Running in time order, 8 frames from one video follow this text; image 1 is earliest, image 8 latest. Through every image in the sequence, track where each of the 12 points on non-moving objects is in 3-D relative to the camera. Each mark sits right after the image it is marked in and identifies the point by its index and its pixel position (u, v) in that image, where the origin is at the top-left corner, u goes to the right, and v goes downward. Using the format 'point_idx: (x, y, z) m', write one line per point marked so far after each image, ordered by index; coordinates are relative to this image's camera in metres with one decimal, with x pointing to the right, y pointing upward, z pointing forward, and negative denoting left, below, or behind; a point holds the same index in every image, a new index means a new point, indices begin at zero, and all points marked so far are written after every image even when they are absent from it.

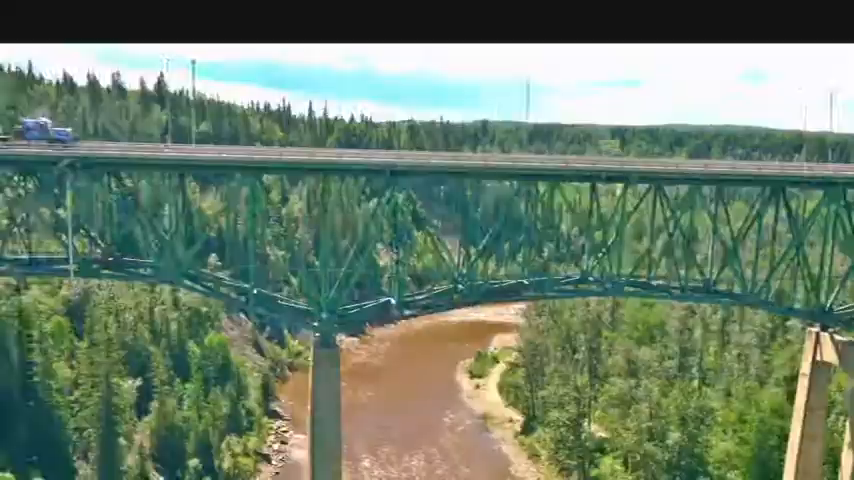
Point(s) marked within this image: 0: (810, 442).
0: (+7.4, -3.9, +17.6) m
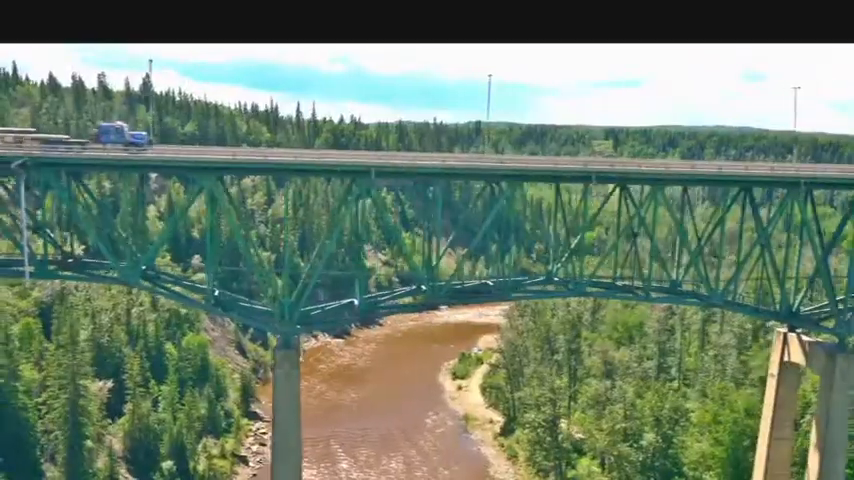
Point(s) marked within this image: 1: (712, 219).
0: (+6.8, -3.9, +17.5) m
1: (+5.2, +0.4, +17.0) m
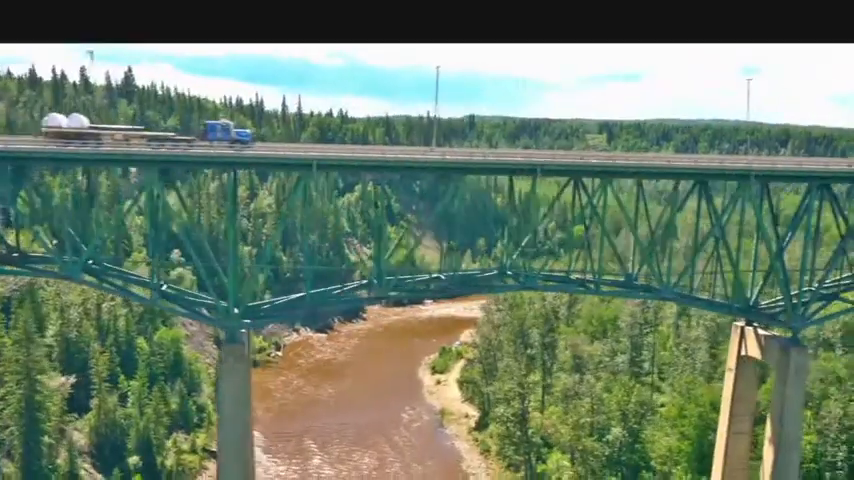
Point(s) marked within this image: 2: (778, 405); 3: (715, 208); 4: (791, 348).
0: (+5.9, -3.7, +17.4) m
1: (+4.4, +0.5, +16.9) m
2: (+6.1, -2.9, +16.1) m
3: (+5.3, +0.6, +17.0) m
4: (+6.3, -1.9, +16.1) m
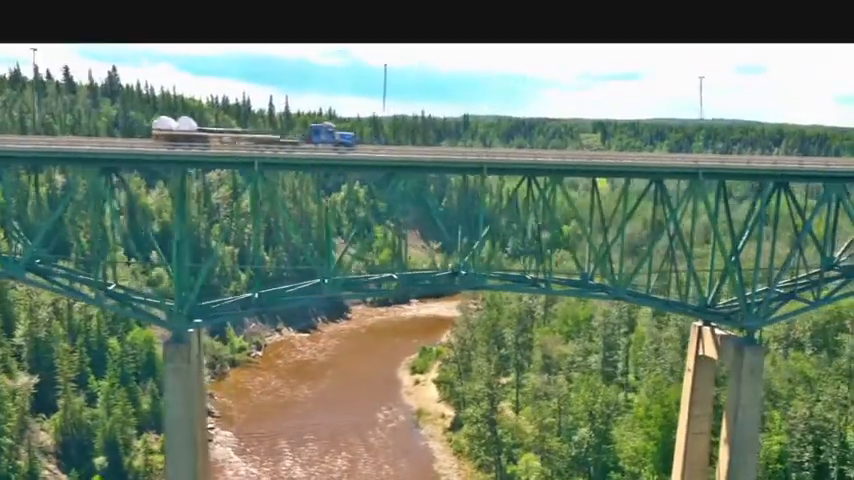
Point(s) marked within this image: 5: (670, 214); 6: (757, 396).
0: (+5.1, -3.7, +17.3) m
1: (+3.6, +0.5, +16.7) m
2: (+5.3, -2.9, +16.0) m
3: (+4.5, +0.6, +16.9) m
4: (+5.5, -1.9, +16.0) m
5: (+4.4, +0.5, +16.7) m
6: (+5.7, -2.7, +15.9) m
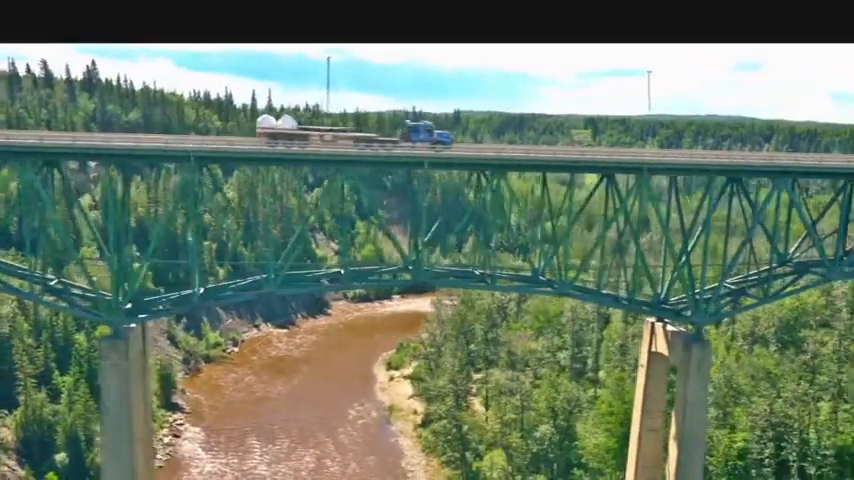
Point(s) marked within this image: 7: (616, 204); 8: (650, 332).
0: (+4.2, -3.6, +17.2) m
1: (+2.6, +0.6, +16.6) m
2: (+4.4, -2.8, +15.8) m
3: (+3.5, +0.7, +16.8) m
4: (+4.6, -1.8, +15.9) m
5: (+3.5, +0.5, +16.6) m
6: (+4.7, -2.6, +15.8) m
7: (+3.5, +0.7, +16.7) m
8: (+4.2, -1.7, +17.4) m
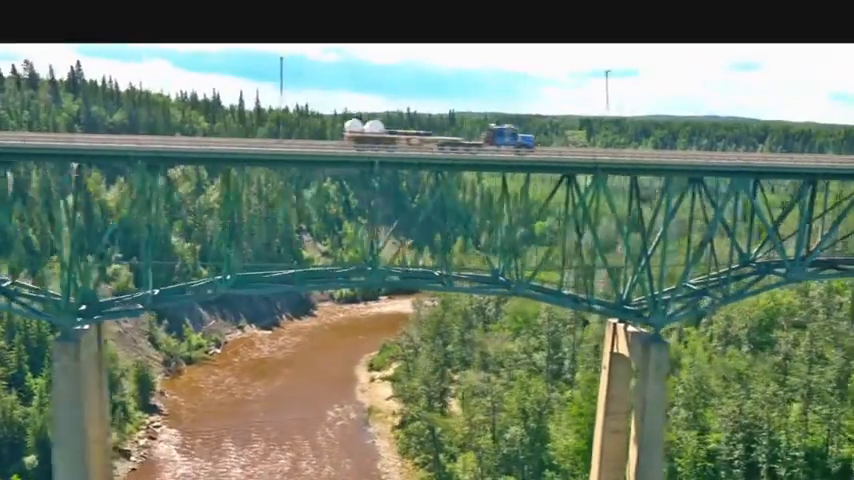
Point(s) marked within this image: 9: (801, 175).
0: (+3.4, -3.6, +17.1) m
1: (+1.9, +0.6, +16.5) m
2: (+3.6, -2.8, +15.7) m
3: (+2.8, +0.7, +16.7) m
4: (+3.8, -1.8, +15.8) m
5: (+2.8, +0.5, +16.5) m
6: (+4.0, -2.6, +15.6) m
7: (+2.8, +0.6, +16.6) m
8: (+3.5, -1.7, +17.3) m
9: (+6.9, +1.2, +17.1) m
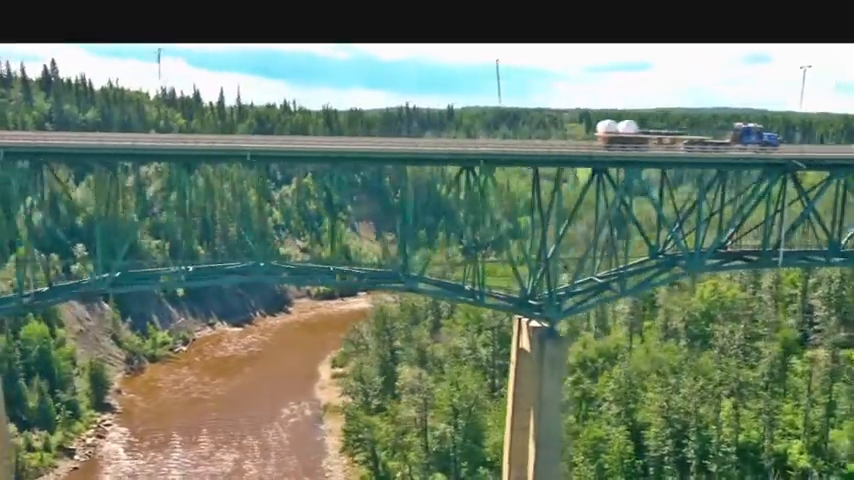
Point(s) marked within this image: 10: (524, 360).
0: (+1.7, -3.5, +16.7) m
1: (+0.1, +0.7, +16.2) m
2: (+1.8, -2.7, +15.4) m
3: (+1.0, +0.8, +16.3) m
4: (+2.0, -1.7, +15.4) m
5: (+0.9, +0.6, +16.1) m
6: (+2.2, -2.5, +15.3) m
7: (+0.9, +0.8, +16.3) m
8: (+1.7, -1.6, +16.9) m
9: (+5.1, +1.4, +16.6) m
10: (+1.8, -2.2, +16.9) m
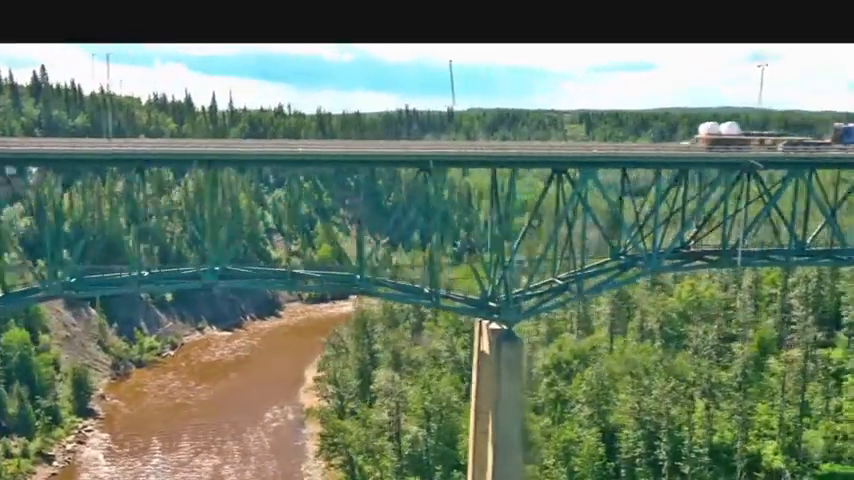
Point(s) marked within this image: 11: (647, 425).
0: (+1.0, -3.5, +16.6) m
1: (-0.7, +0.6, +16.1) m
2: (+1.1, -2.7, +15.3) m
3: (+0.3, +0.8, +16.2) m
4: (+1.3, -1.7, +15.3) m
5: (+0.2, +0.6, +16.0) m
6: (+1.5, -2.5, +15.2) m
7: (+0.2, +0.7, +16.2) m
8: (+1.0, -1.6, +16.8) m
9: (+4.4, +1.4, +16.5) m
10: (+1.1, -2.2, +16.8) m
11: (+4.8, -4.0, +20.2) m
